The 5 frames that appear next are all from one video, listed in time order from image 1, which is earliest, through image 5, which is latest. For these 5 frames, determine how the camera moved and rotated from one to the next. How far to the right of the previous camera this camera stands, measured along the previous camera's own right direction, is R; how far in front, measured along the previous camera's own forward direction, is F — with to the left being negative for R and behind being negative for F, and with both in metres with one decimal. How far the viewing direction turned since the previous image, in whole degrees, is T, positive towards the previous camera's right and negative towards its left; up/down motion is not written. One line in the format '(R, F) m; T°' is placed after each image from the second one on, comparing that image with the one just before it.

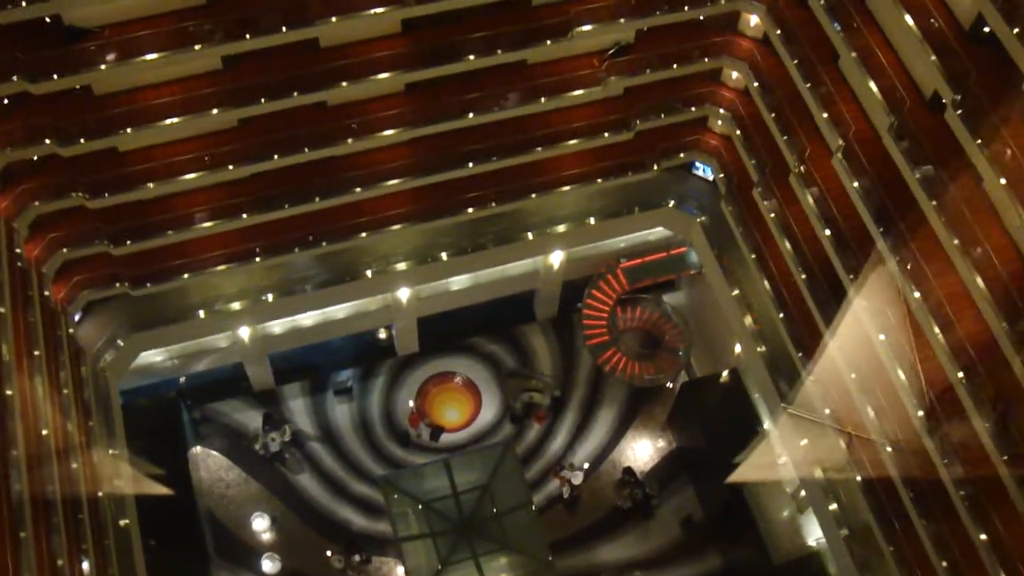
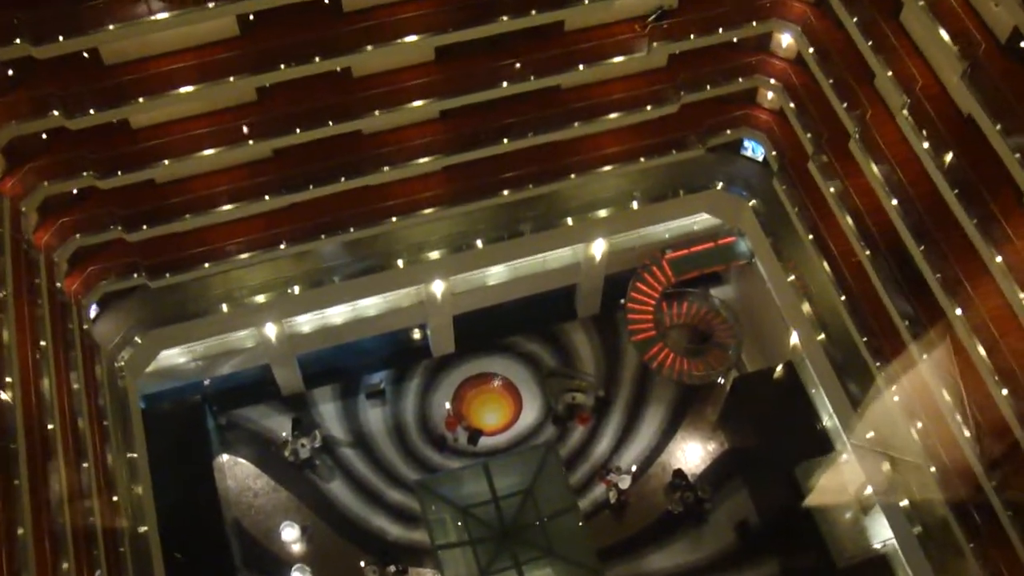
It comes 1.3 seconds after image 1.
(-0.1, +1.2) m; -1°
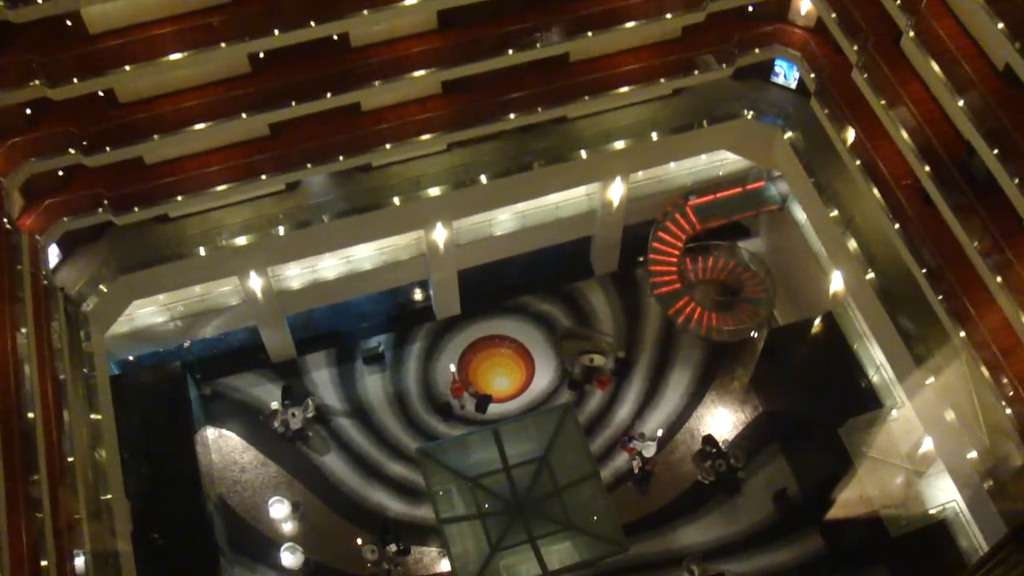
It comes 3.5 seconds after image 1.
(-0.1, +1.9) m; 0°
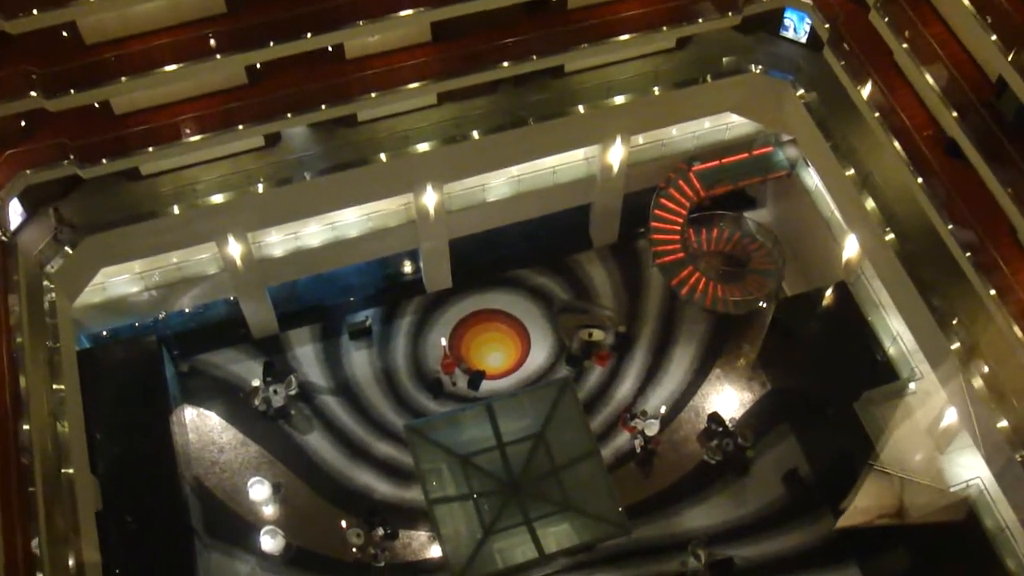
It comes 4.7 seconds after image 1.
(0.0, +1.0) m; 0°
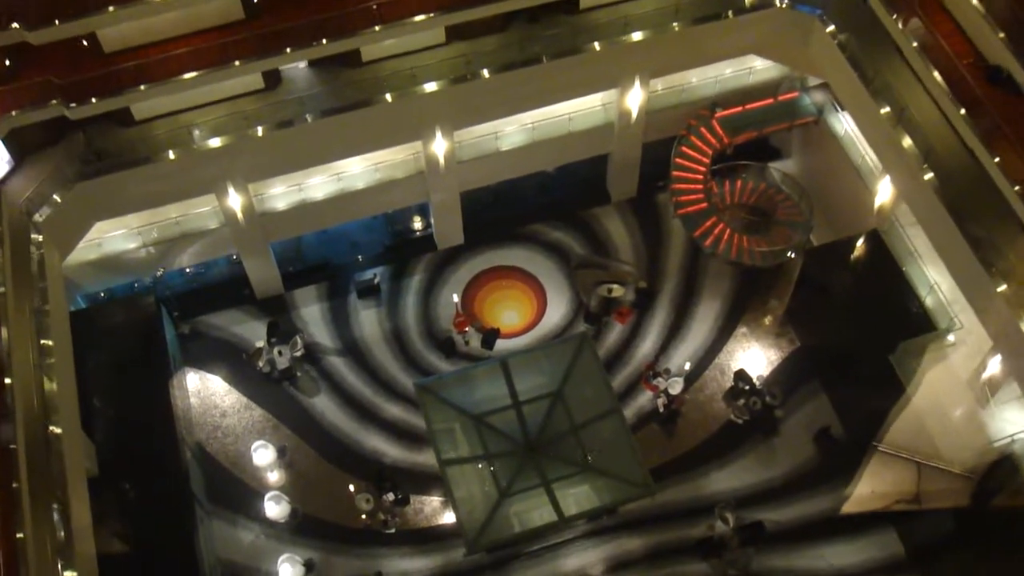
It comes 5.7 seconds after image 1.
(0.0, +0.8) m; -1°
